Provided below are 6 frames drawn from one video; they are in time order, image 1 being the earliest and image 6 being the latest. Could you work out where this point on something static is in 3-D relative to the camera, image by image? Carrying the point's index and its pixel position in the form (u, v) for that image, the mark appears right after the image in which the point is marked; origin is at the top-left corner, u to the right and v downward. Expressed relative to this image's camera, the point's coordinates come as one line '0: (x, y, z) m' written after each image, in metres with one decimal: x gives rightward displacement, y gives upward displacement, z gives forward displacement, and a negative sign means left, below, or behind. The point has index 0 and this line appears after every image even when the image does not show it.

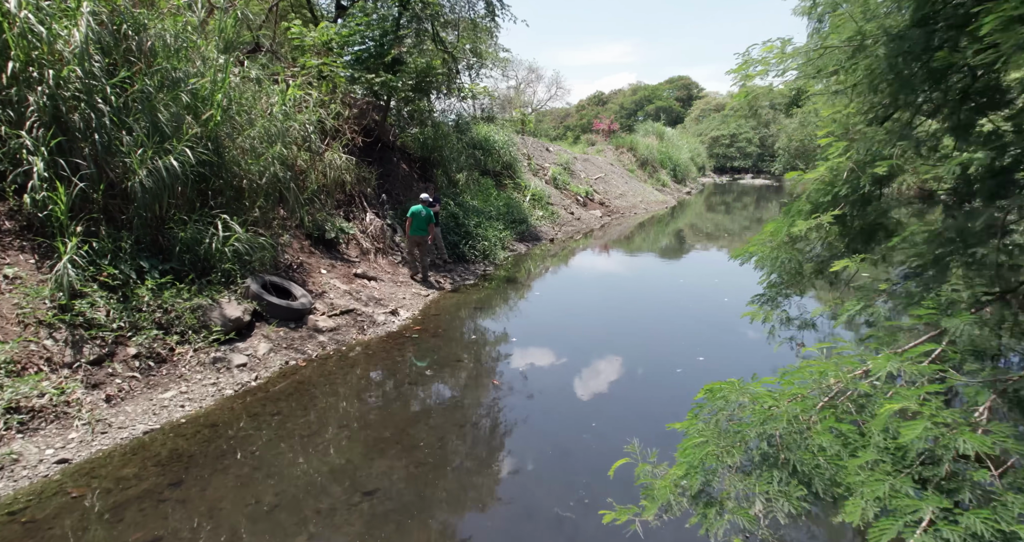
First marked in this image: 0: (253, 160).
0: (-3.5, +1.5, +7.8) m
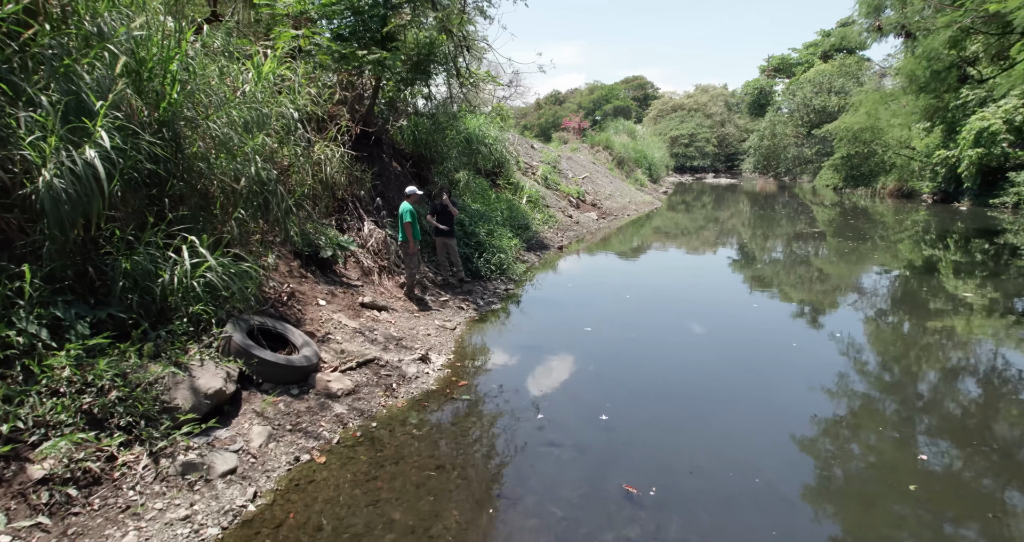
0: (-2.8, +1.1, +5.6) m
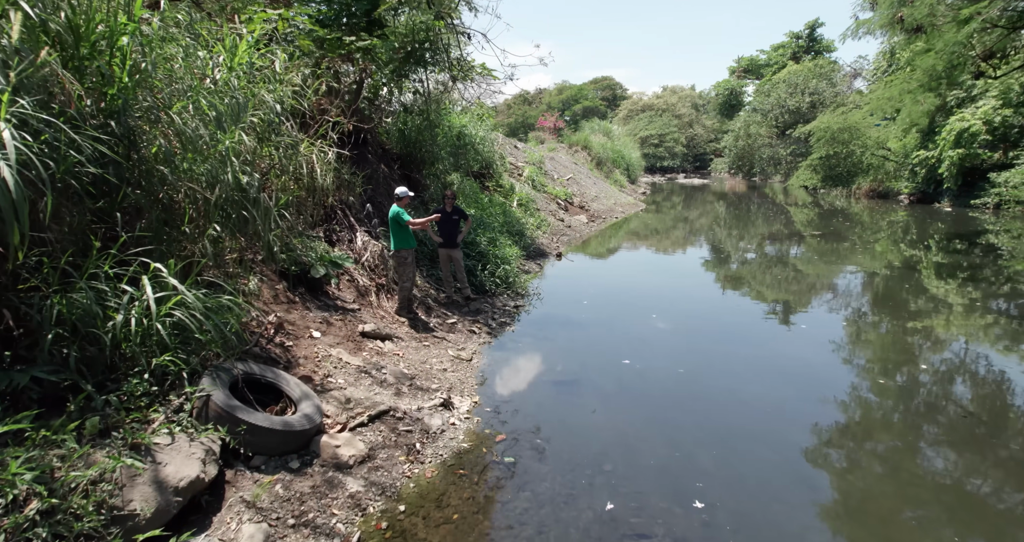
0: (-2.5, +0.9, +4.4) m
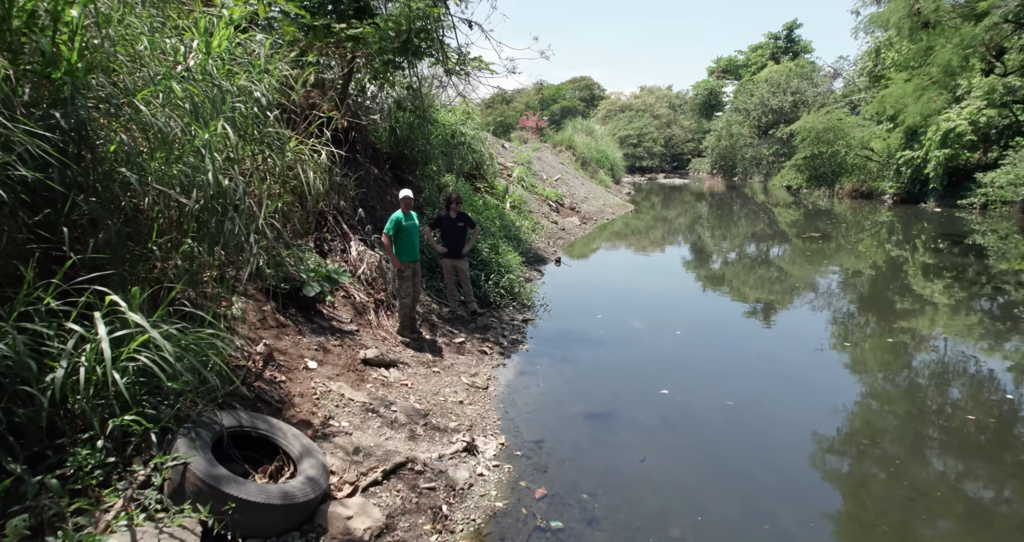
0: (-2.2, +0.7, +3.6) m
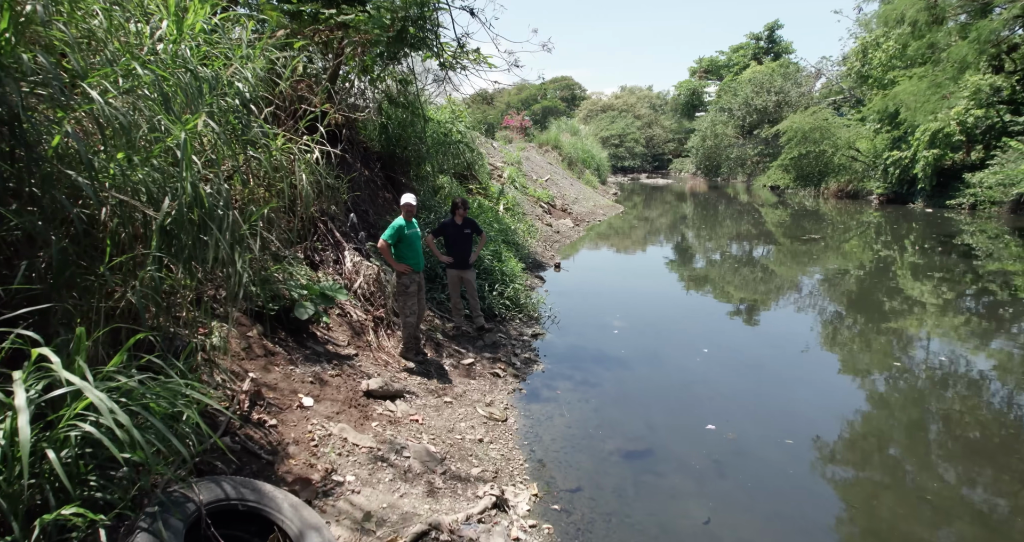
0: (-2.0, +0.6, +2.9) m
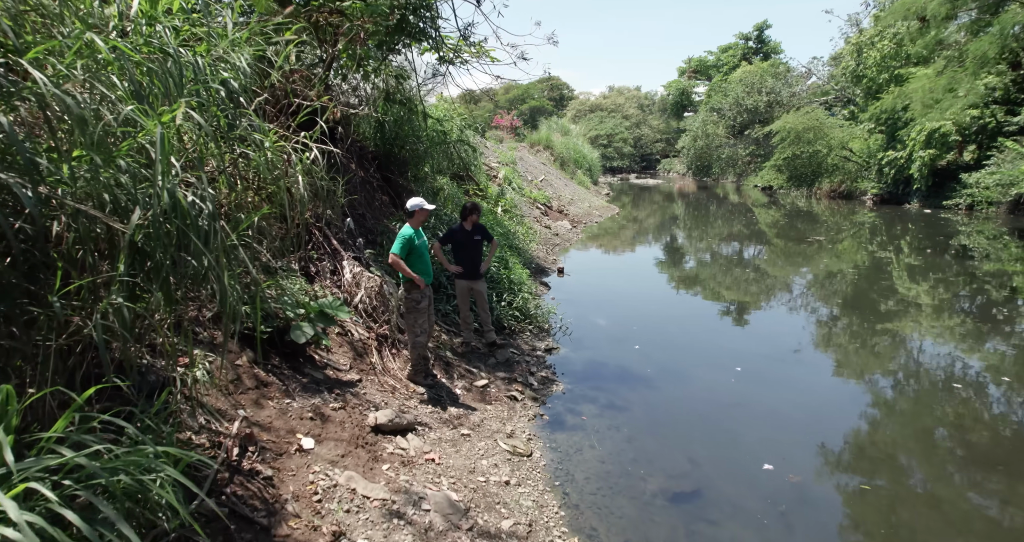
0: (-1.7, +0.5, +2.3) m
